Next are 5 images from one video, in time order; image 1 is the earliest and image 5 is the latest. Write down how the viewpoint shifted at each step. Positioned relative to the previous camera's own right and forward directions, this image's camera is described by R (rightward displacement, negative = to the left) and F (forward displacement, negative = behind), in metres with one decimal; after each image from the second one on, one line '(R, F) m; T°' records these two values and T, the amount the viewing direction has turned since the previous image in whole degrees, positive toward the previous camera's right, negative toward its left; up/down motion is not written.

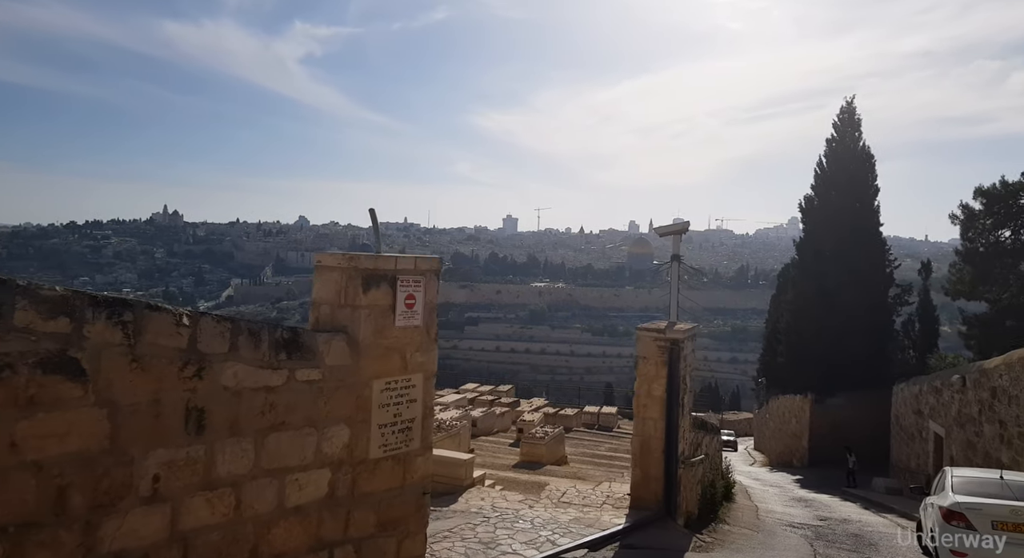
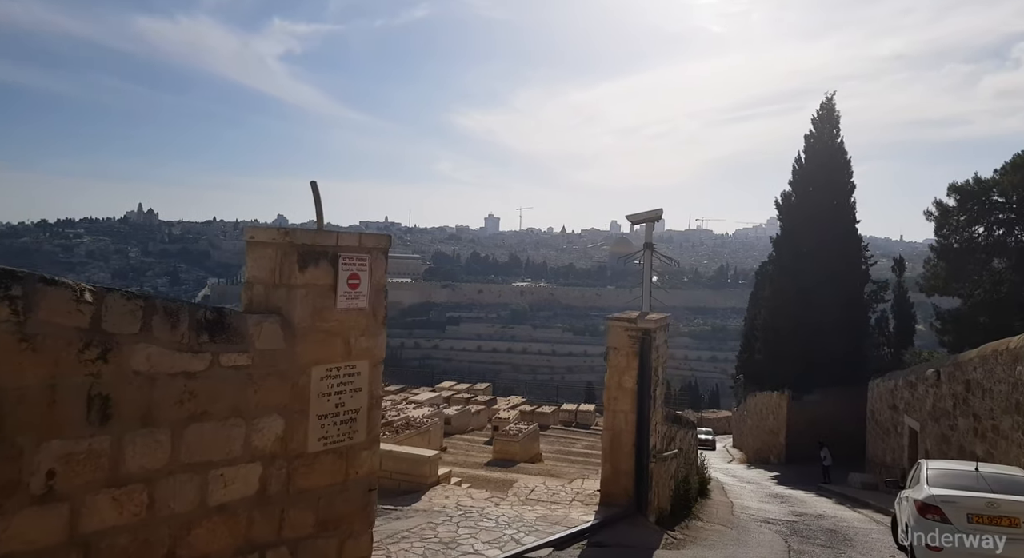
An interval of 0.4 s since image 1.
(+0.1, +0.2) m; +1°
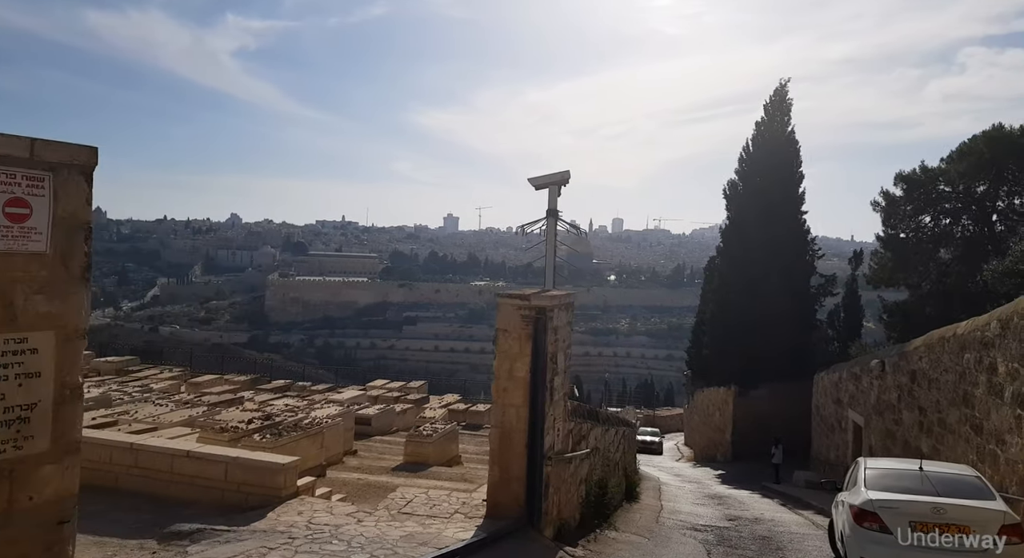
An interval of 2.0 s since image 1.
(+0.6, +0.9) m; +3°
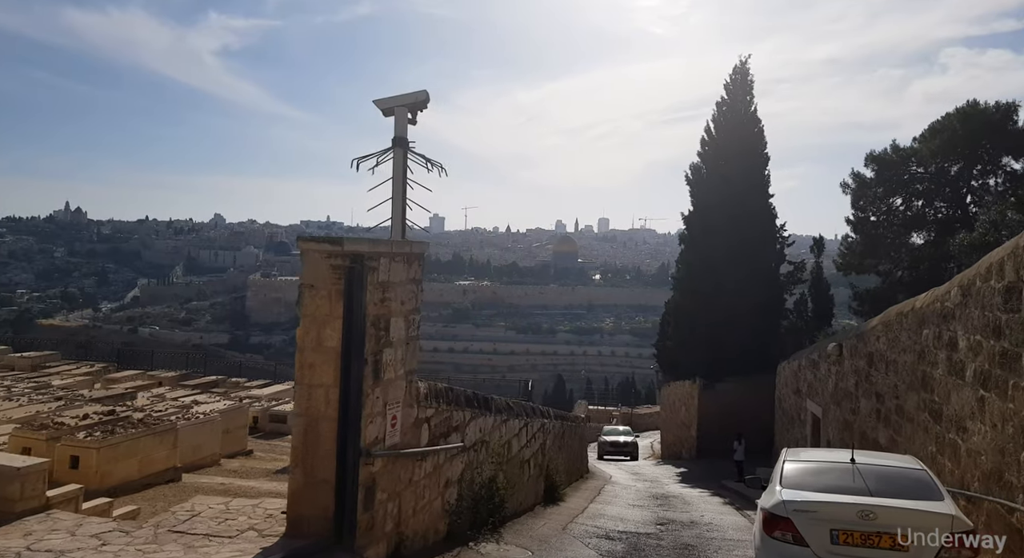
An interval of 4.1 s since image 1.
(+0.9, +1.1) m; +1°
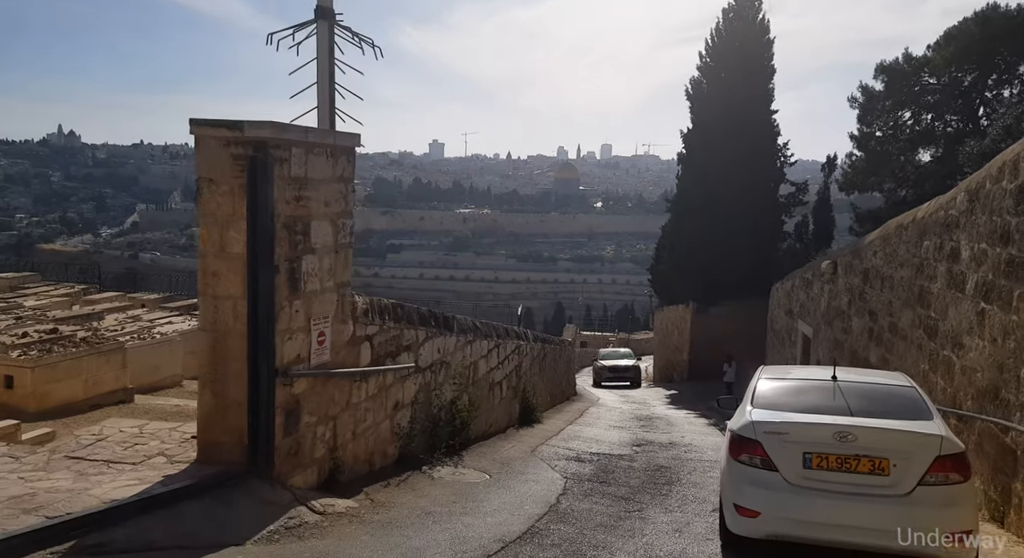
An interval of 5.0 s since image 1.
(+0.3, +0.5) m; 0°
